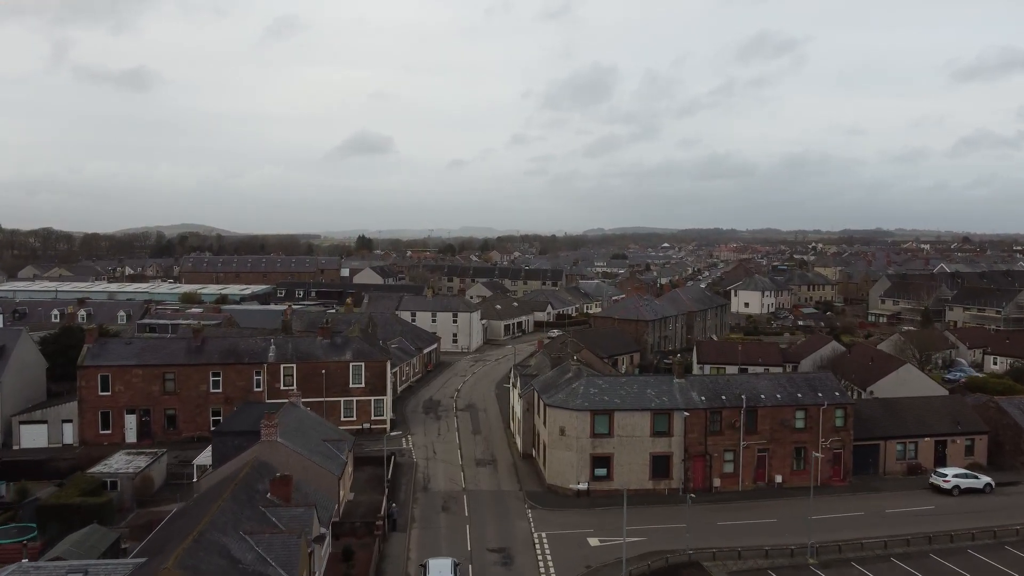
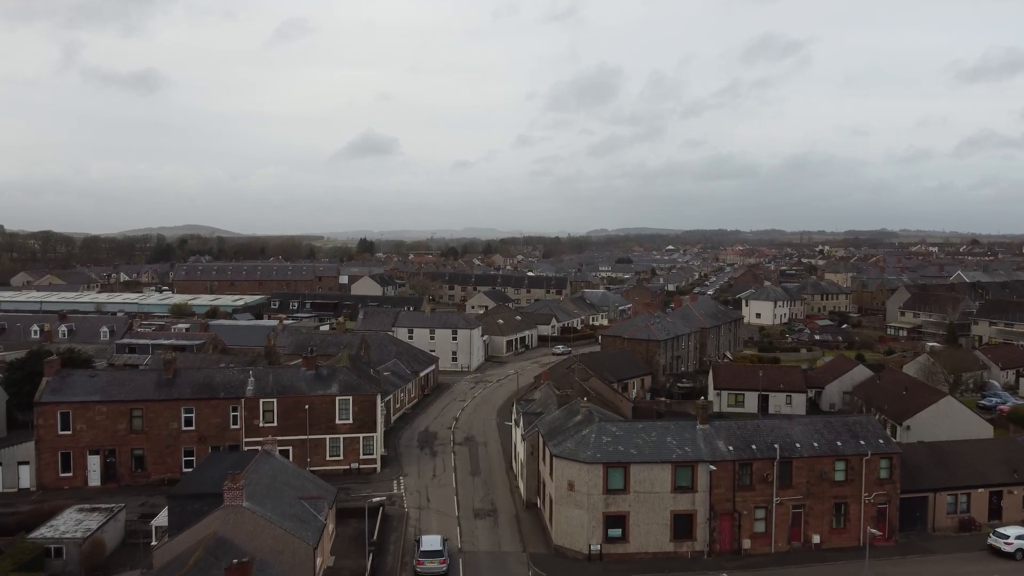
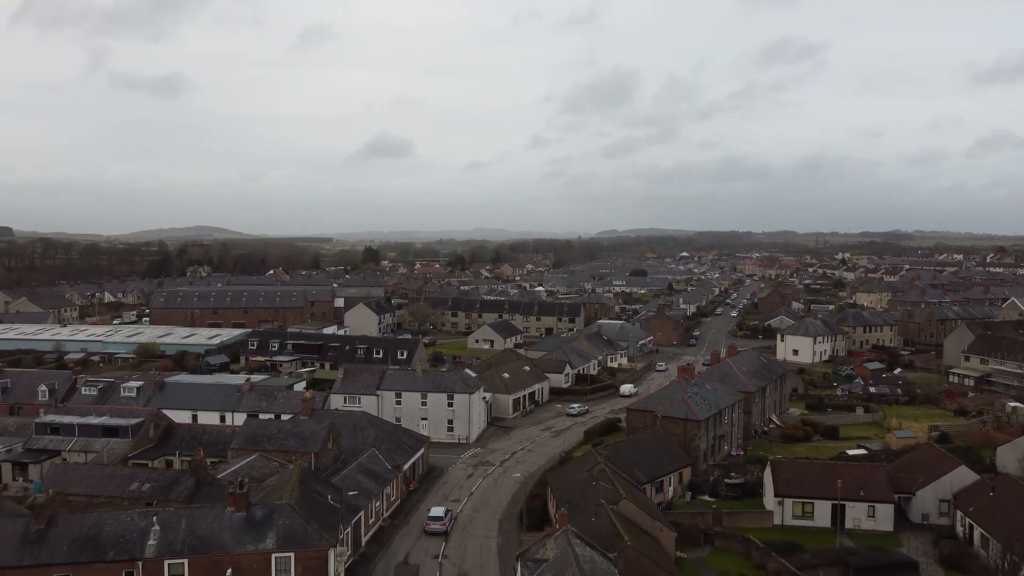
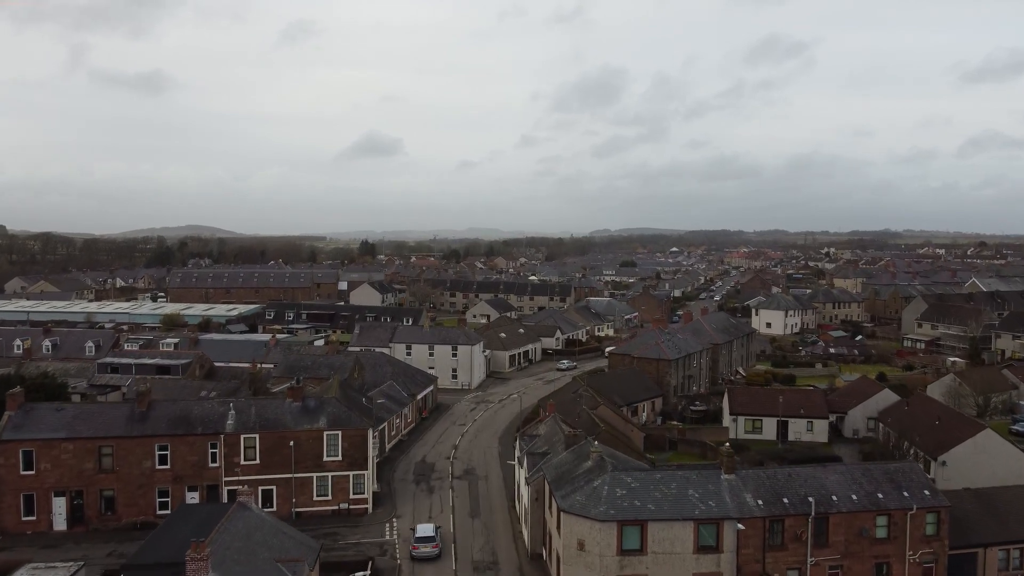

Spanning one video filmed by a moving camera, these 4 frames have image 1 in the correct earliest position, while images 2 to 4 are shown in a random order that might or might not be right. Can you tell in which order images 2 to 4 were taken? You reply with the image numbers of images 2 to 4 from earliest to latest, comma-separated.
2, 4, 3
